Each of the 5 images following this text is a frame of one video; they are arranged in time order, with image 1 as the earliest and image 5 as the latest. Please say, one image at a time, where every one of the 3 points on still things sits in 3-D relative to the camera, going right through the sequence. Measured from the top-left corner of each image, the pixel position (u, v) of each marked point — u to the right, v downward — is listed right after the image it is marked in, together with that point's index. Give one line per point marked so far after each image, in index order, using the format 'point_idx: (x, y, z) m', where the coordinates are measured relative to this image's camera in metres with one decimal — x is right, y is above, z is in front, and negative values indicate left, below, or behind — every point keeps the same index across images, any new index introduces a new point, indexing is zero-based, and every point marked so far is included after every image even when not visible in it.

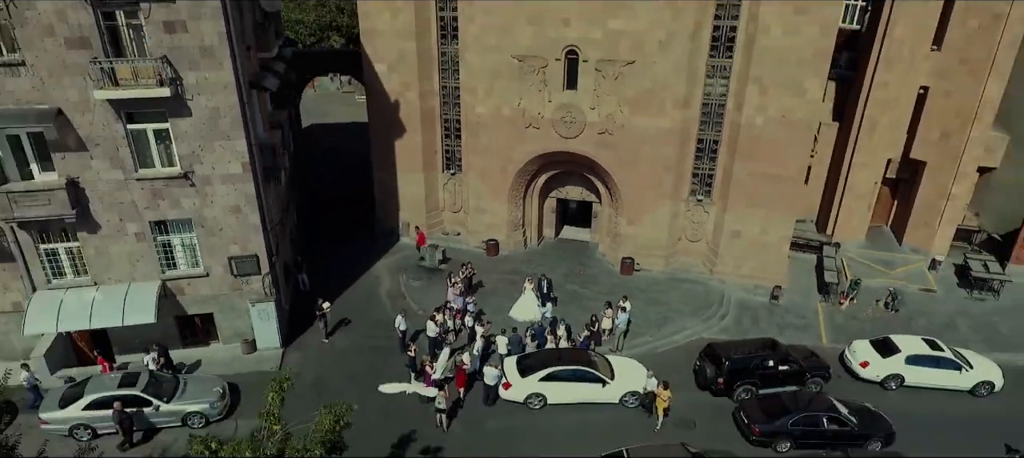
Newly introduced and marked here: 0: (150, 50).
0: (-10.0, +5.0, +16.6) m
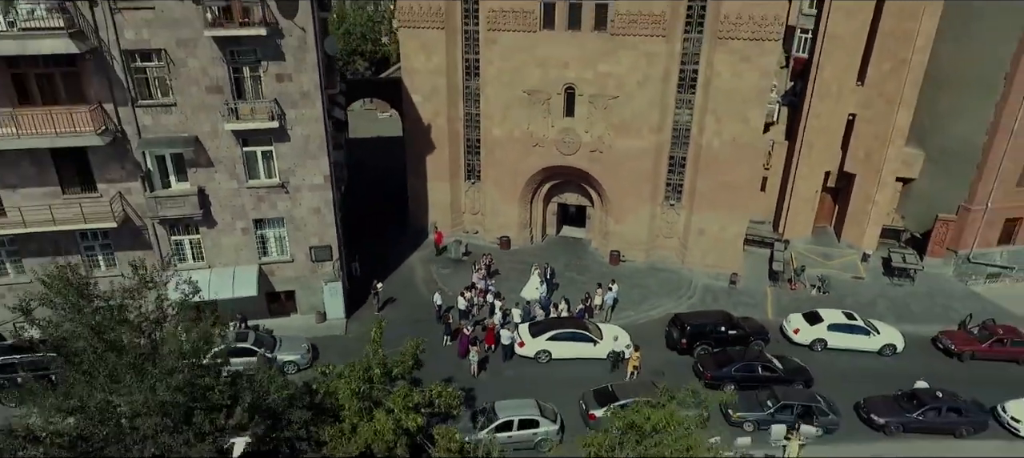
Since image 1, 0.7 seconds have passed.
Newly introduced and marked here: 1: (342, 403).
0: (-9.4, +5.1, +22.7) m
1: (-4.3, -4.4, +14.9) m
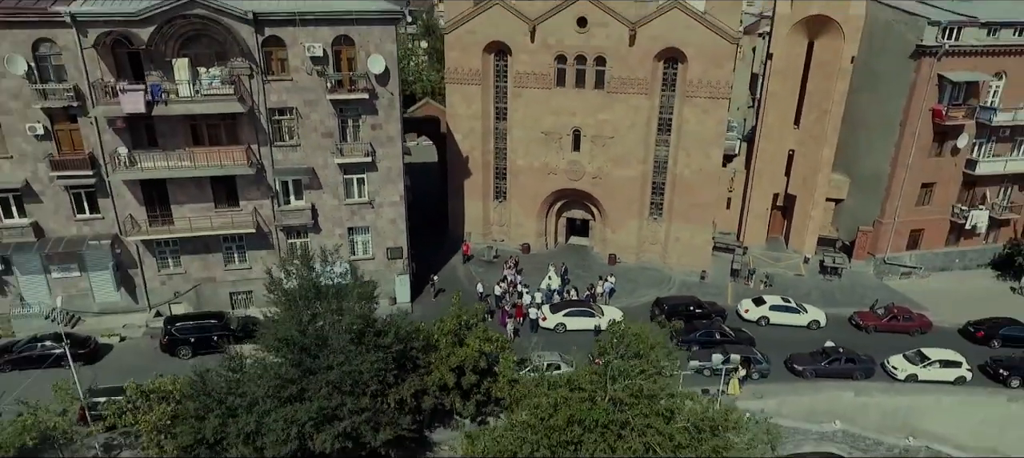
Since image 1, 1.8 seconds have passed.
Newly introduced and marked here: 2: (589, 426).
0: (-8.0, +4.9, +31.7) m
1: (-2.8, -4.3, +23.6) m
2: (+2.6, -6.5, +20.3) m
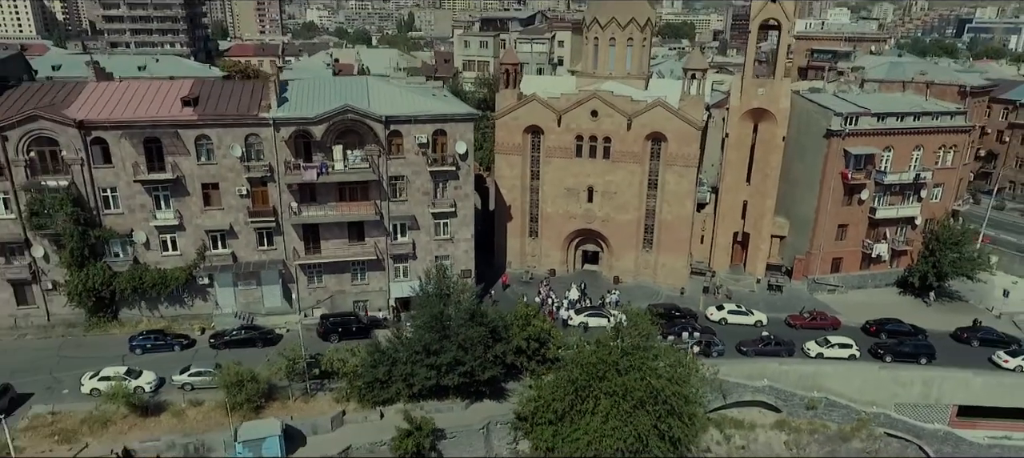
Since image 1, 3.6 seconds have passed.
0: (-5.1, +2.7, +46.9) m
1: (+0.2, -6.0, +38.3) m
2: (+5.7, -8.0, +34.8) m
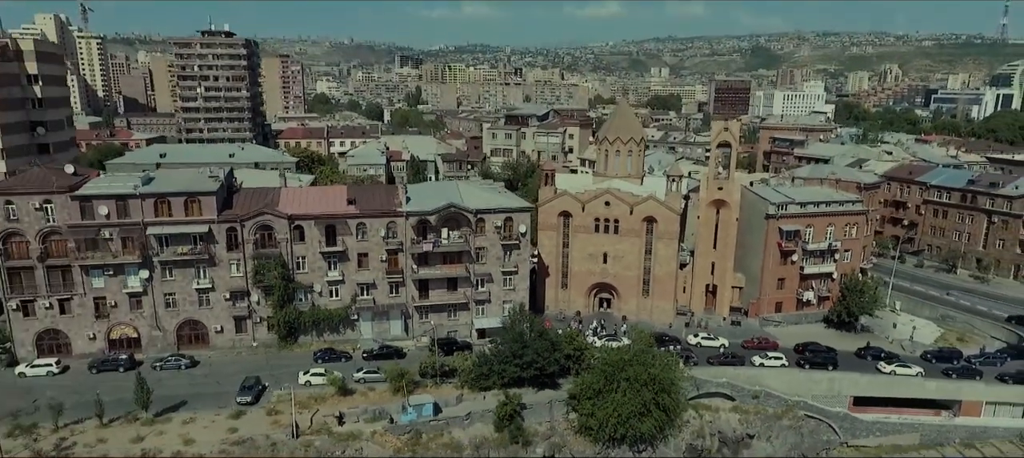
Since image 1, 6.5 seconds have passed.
0: (+0.1, -3.7, +70.6) m
1: (+5.5, -11.4, +61.2) m
2: (+11.0, -13.0, +57.5) m
